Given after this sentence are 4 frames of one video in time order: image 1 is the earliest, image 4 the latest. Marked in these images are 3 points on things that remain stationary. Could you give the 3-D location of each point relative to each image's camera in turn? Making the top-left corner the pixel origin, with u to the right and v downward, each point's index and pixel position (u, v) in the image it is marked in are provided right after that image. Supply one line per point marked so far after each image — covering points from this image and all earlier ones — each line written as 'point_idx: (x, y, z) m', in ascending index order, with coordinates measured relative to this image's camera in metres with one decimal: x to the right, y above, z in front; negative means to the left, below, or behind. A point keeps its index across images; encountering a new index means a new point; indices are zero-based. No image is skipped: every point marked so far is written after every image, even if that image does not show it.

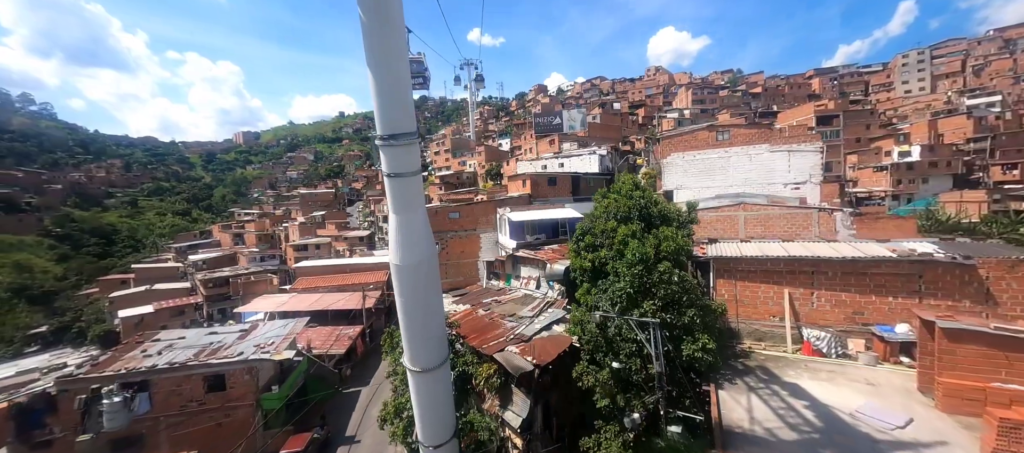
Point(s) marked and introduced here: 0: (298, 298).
0: (-10.7, -3.6, +18.2) m
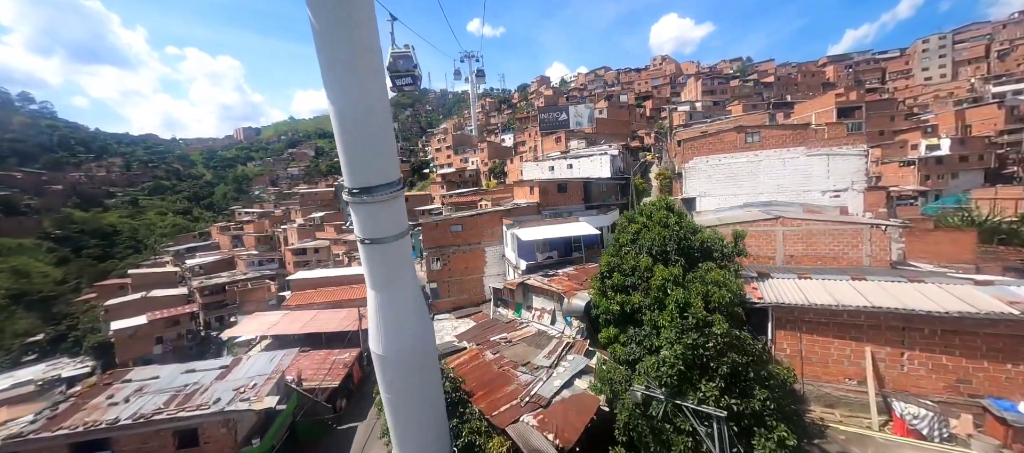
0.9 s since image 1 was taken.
0: (-10.4, -4.2, +17.0) m
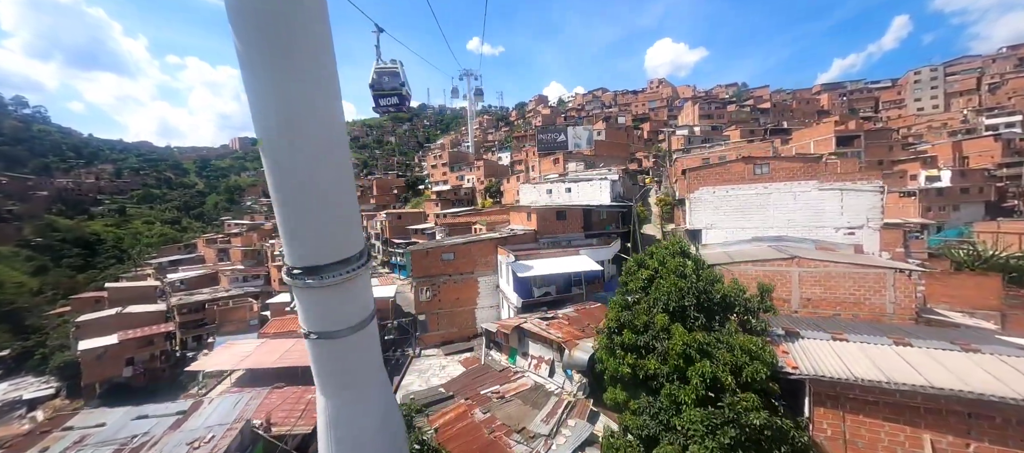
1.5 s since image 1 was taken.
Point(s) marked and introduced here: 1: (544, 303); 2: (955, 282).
0: (-10.7, -5.2, +15.8) m
1: (+1.0, -2.3, +11.1) m
2: (+13.8, -1.7, +11.3) m
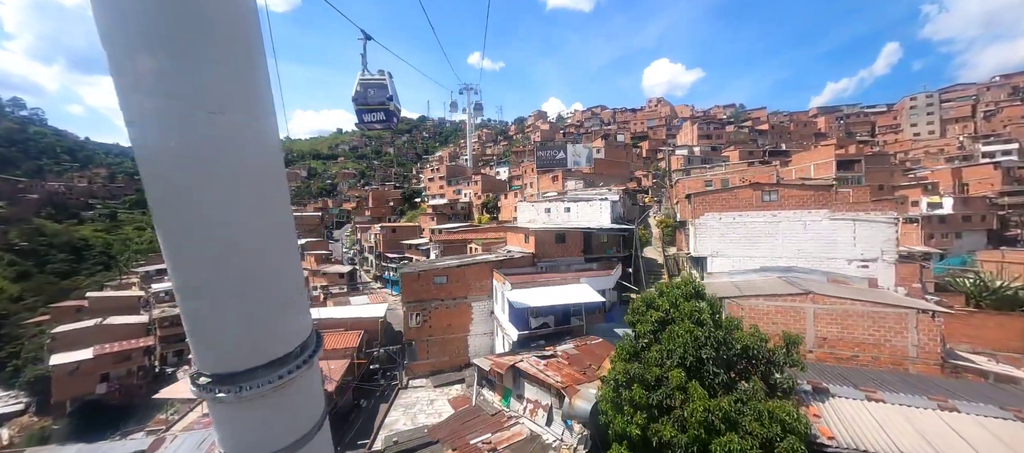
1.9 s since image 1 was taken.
0: (-10.9, -5.8, +14.8) m
1: (+0.8, -3.1, +10.4) m
2: (+13.7, -2.8, +10.7) m
